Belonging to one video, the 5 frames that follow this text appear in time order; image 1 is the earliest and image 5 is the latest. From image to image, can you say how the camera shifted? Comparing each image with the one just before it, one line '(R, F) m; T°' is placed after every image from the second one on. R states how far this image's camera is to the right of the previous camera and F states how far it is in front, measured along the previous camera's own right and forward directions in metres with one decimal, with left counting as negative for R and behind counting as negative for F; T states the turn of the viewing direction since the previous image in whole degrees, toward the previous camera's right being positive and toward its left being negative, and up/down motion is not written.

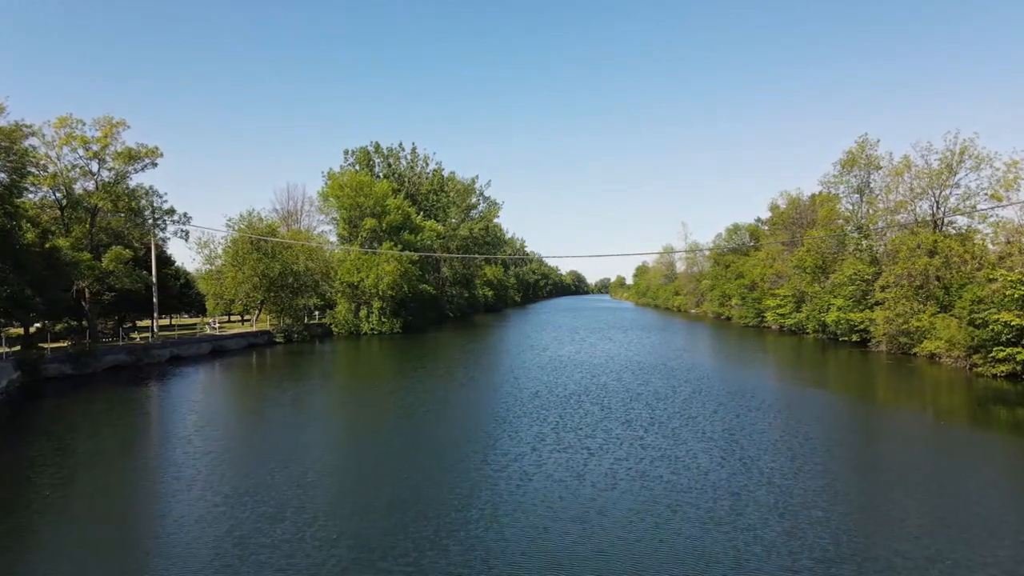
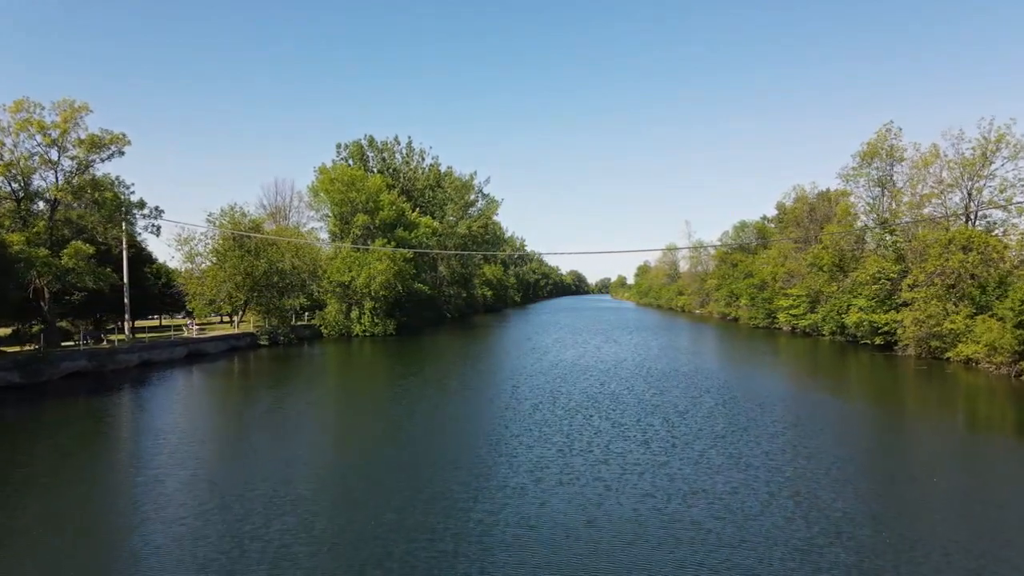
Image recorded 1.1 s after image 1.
(0.0, +2.4) m; 0°
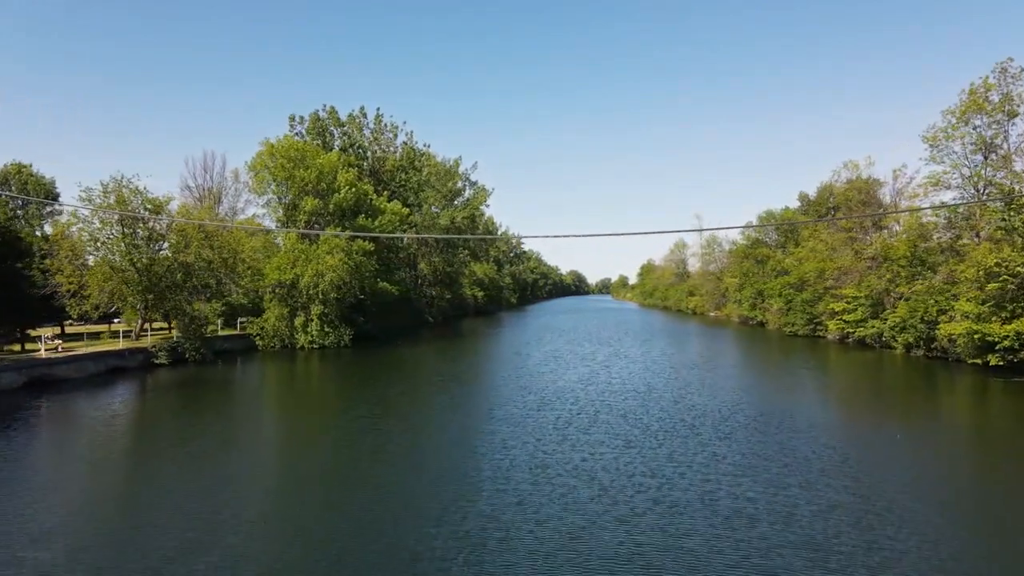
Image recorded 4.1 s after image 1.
(+0.9, +9.1) m; 0°
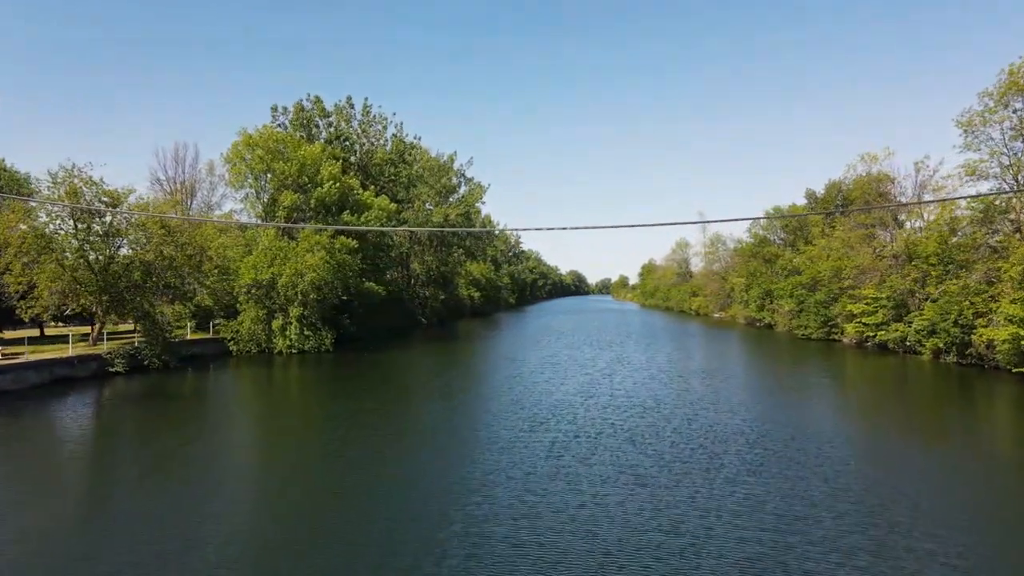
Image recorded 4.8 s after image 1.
(+0.3, +2.6) m; 0°
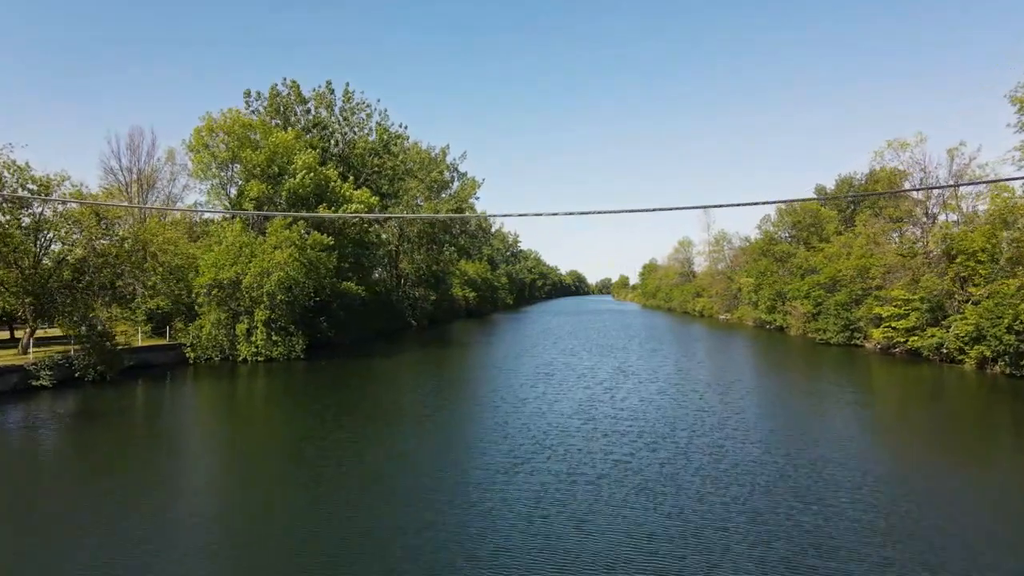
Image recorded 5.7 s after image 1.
(+0.5, +3.4) m; 0°
